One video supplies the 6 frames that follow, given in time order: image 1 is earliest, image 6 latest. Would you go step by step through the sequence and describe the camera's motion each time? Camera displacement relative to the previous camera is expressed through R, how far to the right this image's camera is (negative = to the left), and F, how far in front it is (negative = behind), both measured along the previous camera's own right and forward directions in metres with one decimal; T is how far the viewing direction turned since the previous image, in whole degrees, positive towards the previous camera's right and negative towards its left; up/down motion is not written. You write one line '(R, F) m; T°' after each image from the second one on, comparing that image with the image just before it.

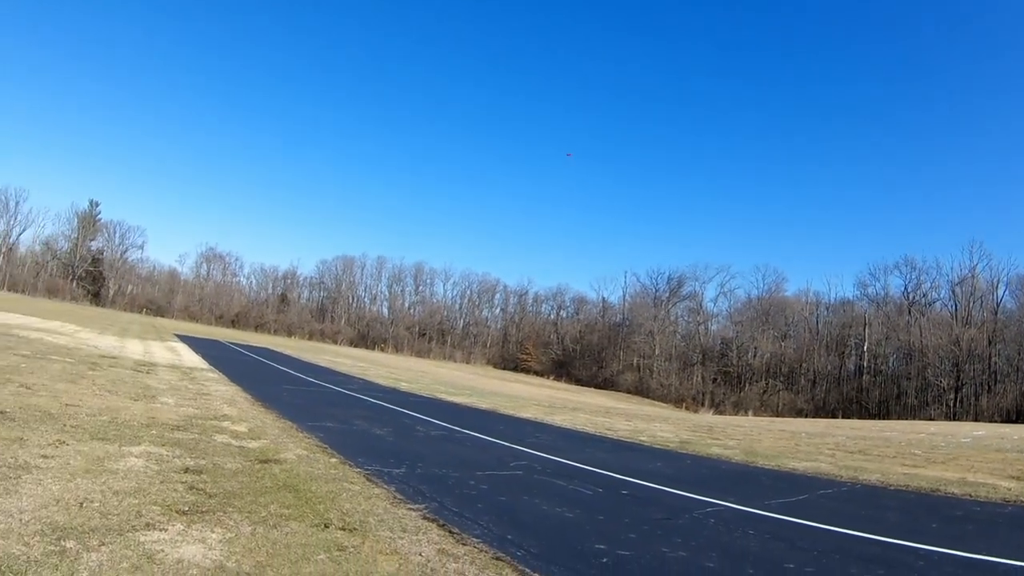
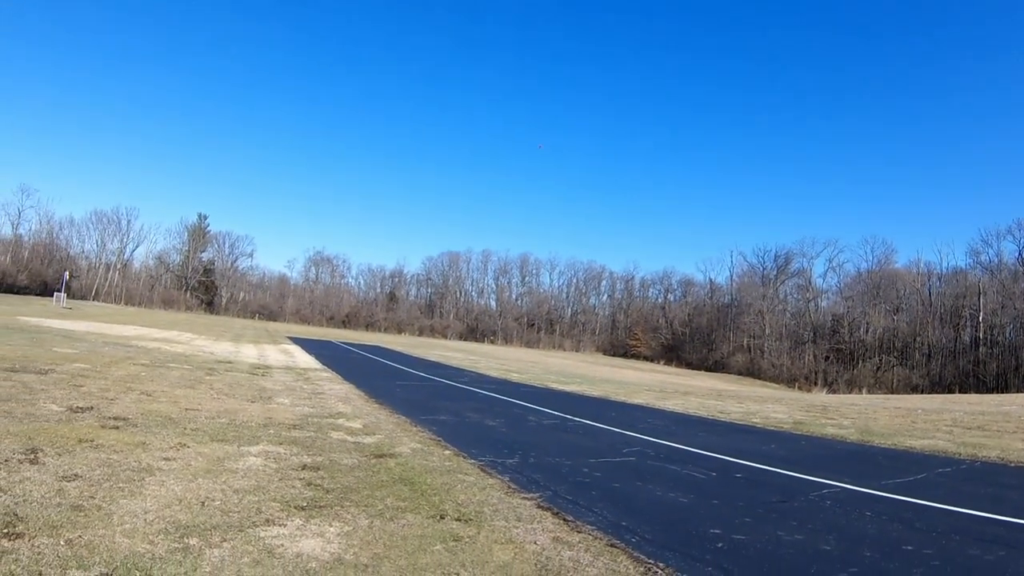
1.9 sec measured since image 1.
(0.0, +0.1) m; -9°
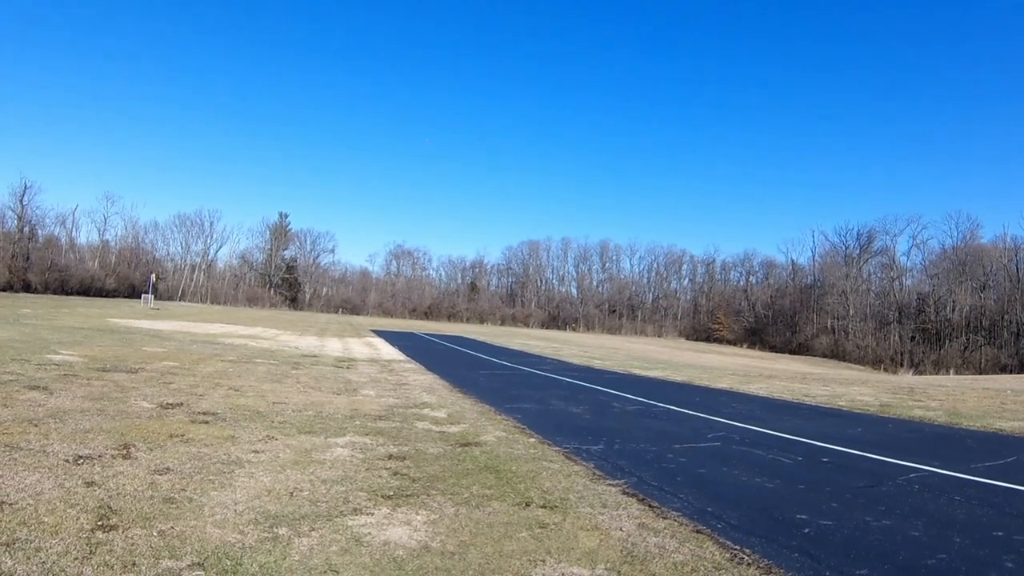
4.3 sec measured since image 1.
(0.0, 0.0) m; -8°
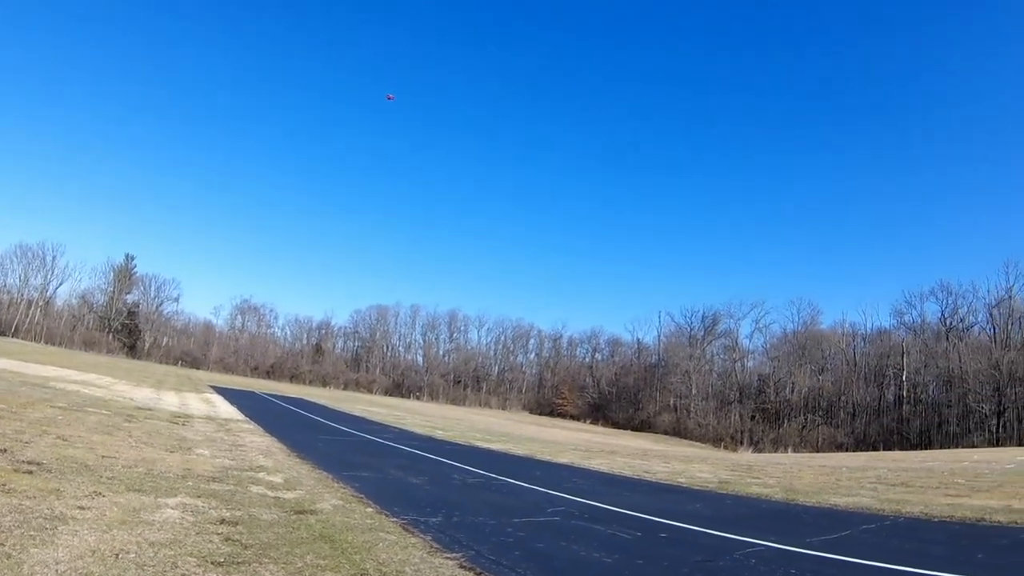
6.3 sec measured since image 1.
(0.0, -0.1) m; +14°
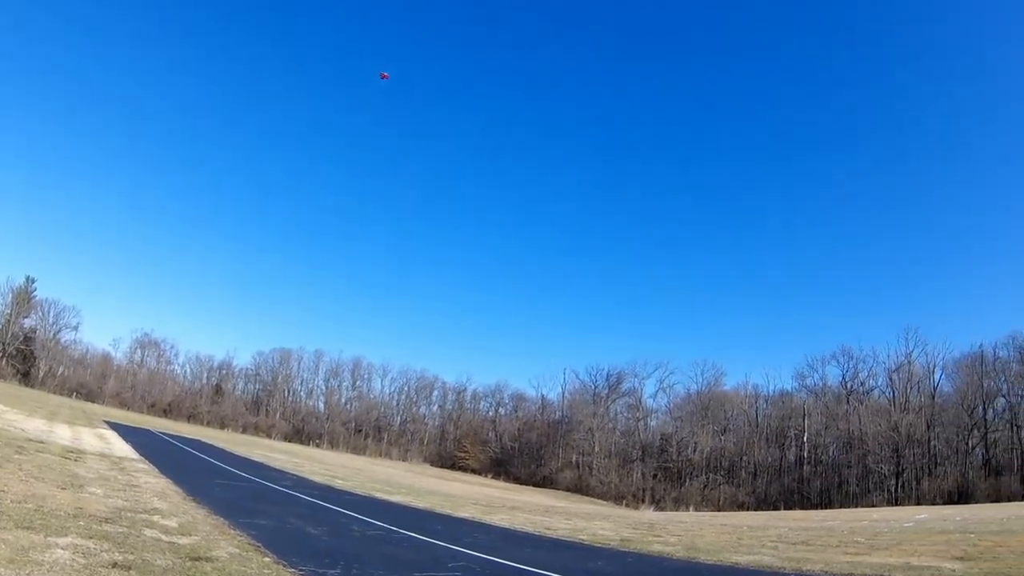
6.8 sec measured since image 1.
(0.0, -0.1) m; +8°
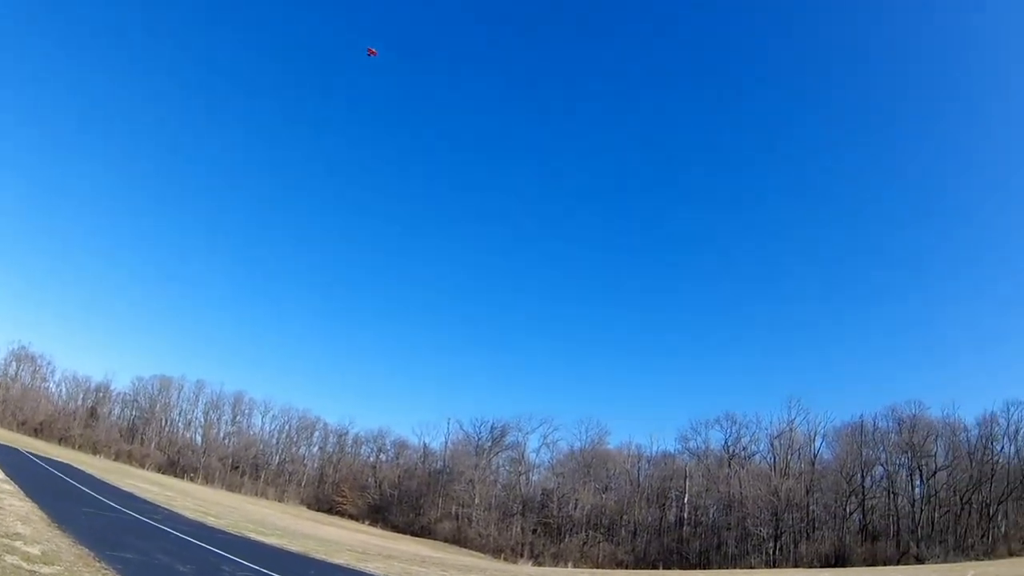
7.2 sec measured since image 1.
(0.0, -0.2) m; +8°
